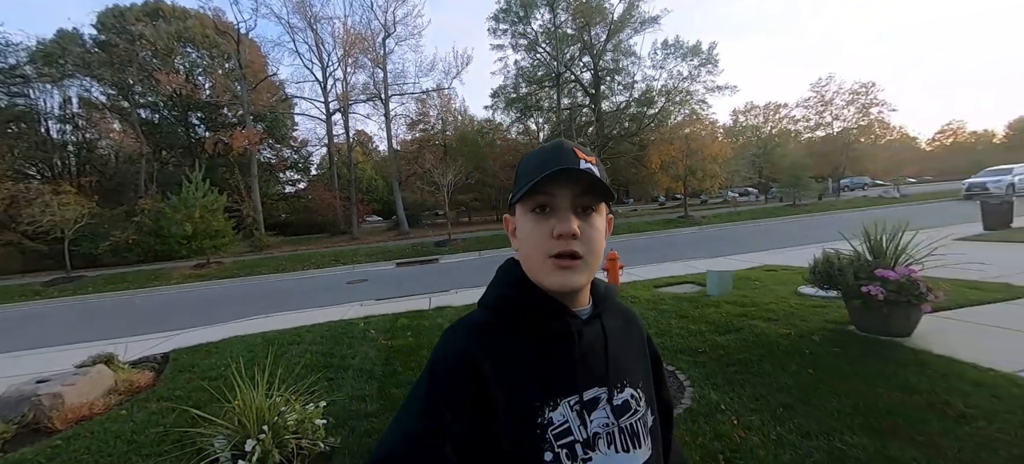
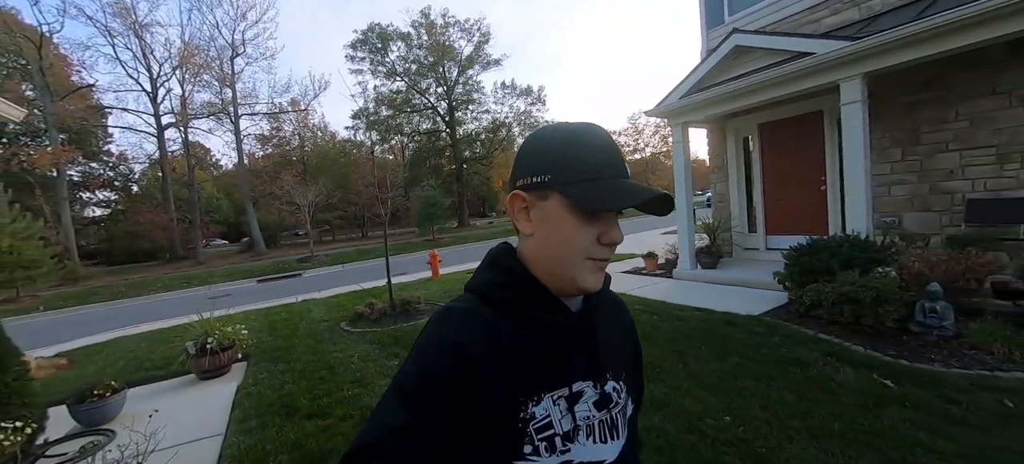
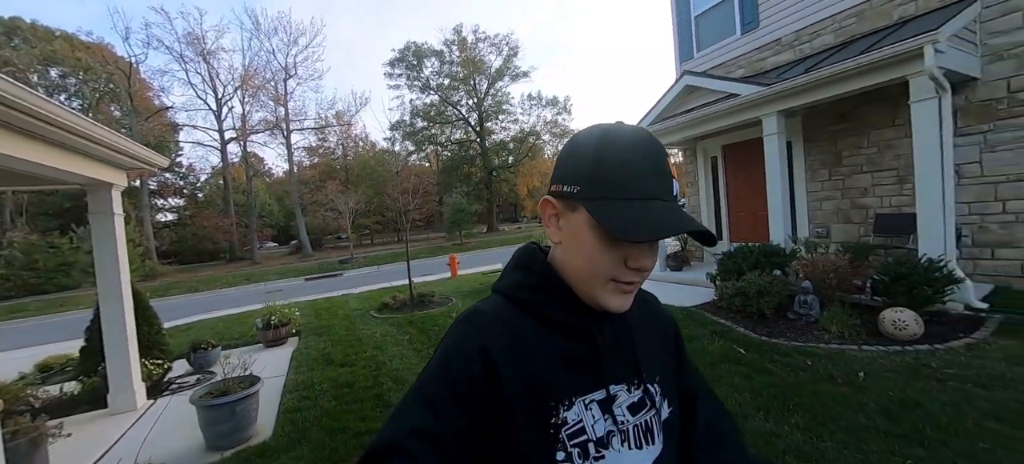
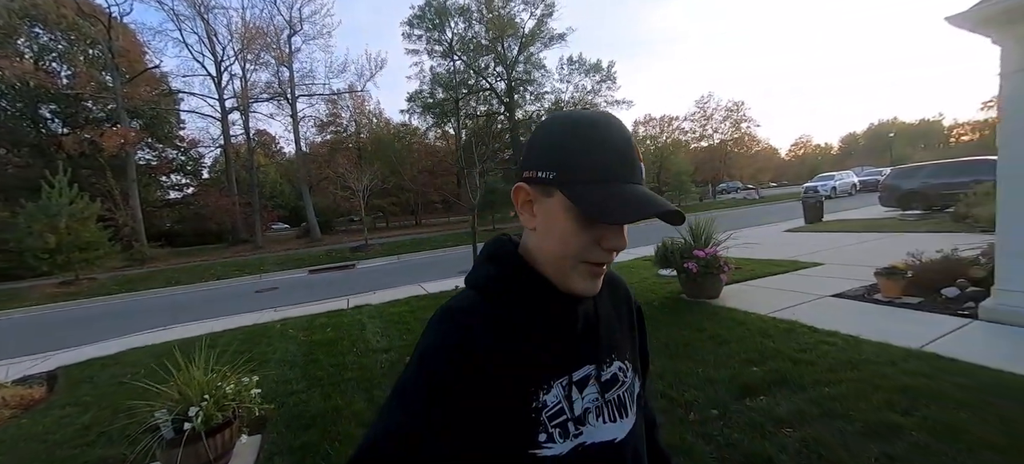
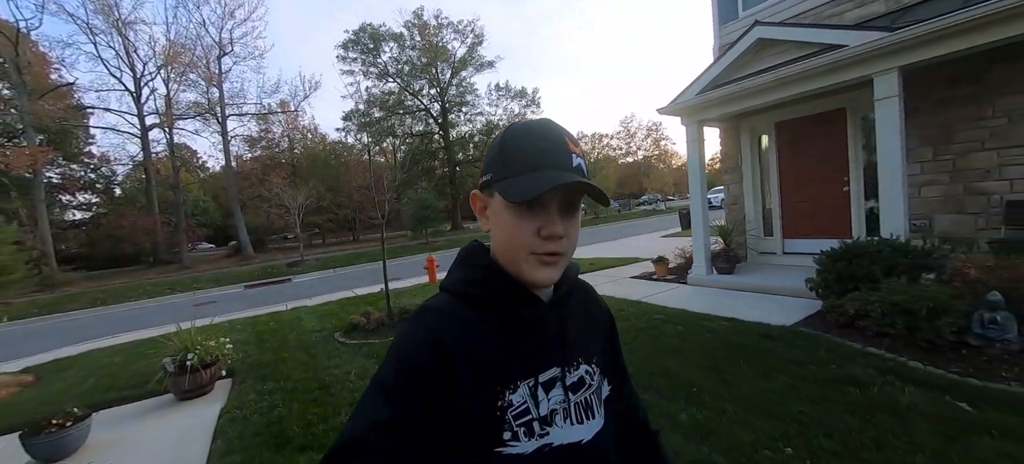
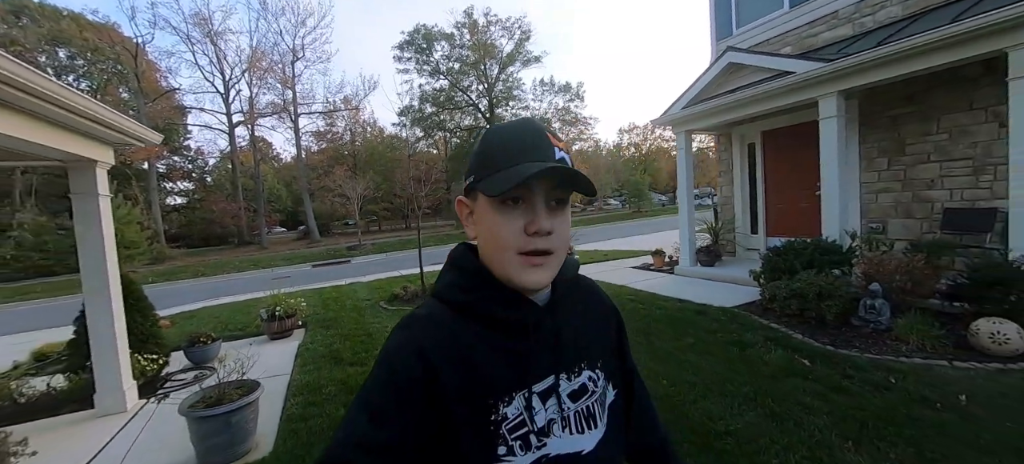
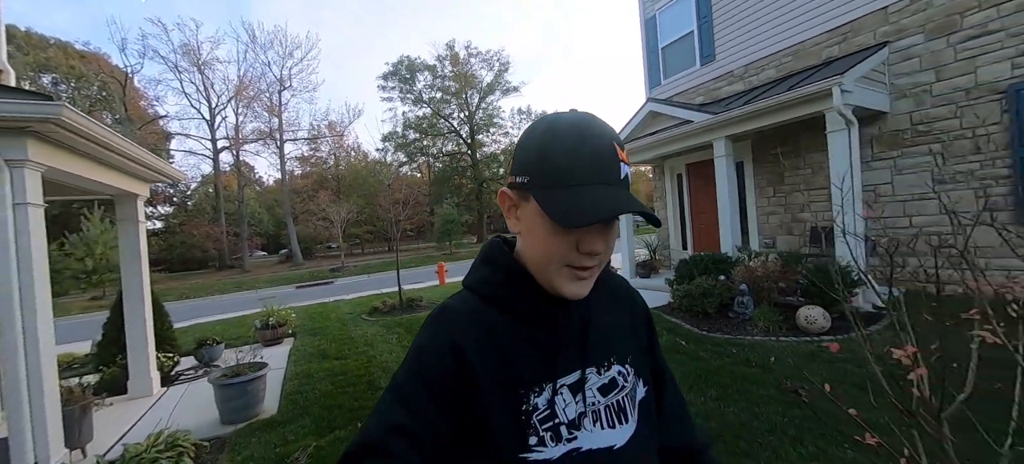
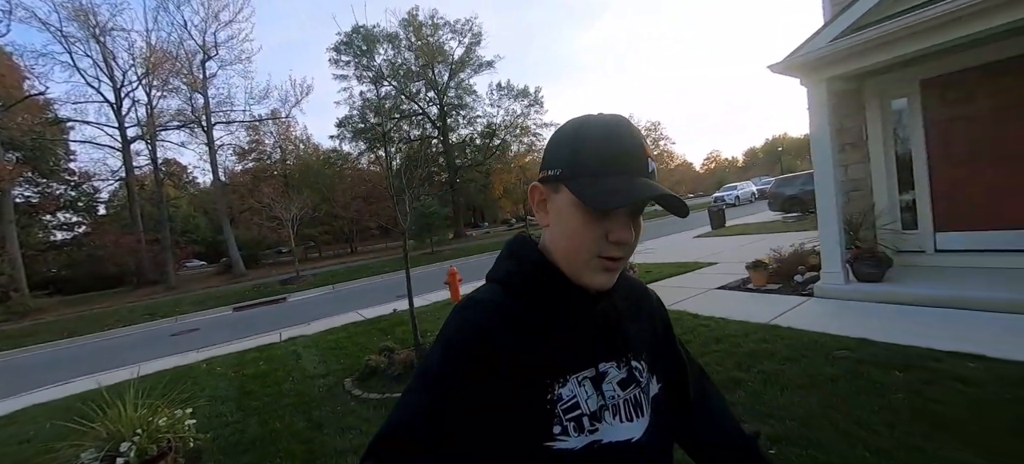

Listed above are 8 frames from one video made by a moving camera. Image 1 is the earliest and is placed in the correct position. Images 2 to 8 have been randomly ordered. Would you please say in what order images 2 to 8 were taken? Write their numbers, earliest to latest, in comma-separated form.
4, 8, 5, 2, 6, 3, 7
